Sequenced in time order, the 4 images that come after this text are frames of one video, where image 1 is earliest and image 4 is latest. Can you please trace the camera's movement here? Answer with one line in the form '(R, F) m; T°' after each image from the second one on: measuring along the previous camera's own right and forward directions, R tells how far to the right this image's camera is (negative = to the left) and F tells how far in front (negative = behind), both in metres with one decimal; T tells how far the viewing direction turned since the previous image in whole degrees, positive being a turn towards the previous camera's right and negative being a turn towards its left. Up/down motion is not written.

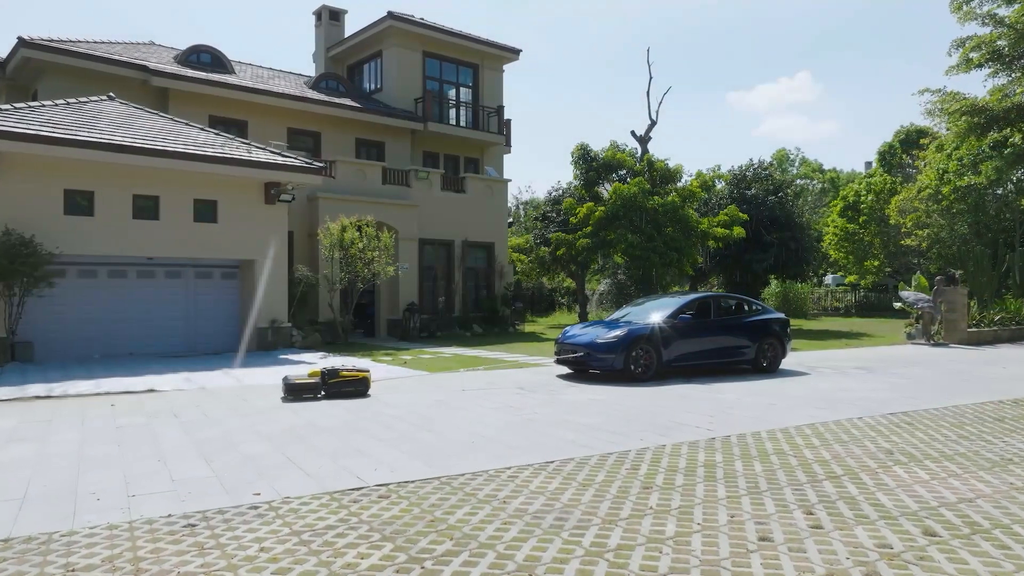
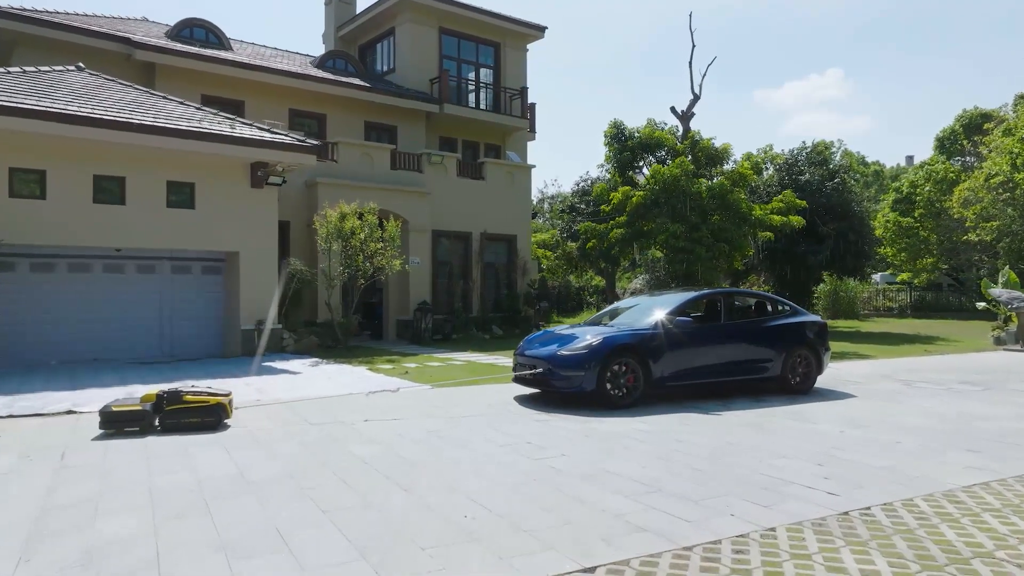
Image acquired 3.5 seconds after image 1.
(+0.1, +2.4) m; -2°
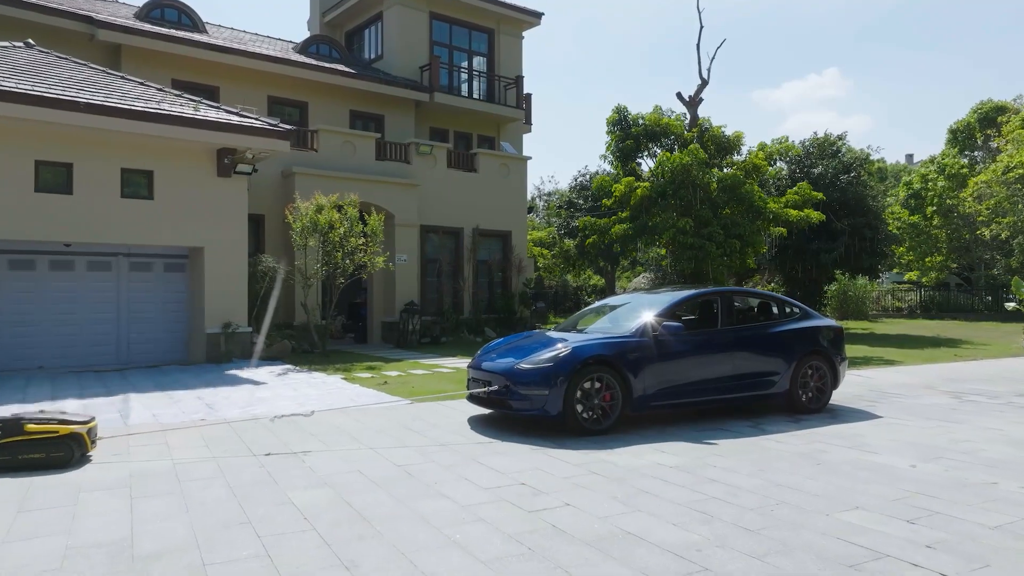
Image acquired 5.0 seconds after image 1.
(0.0, +1.4) m; 0°
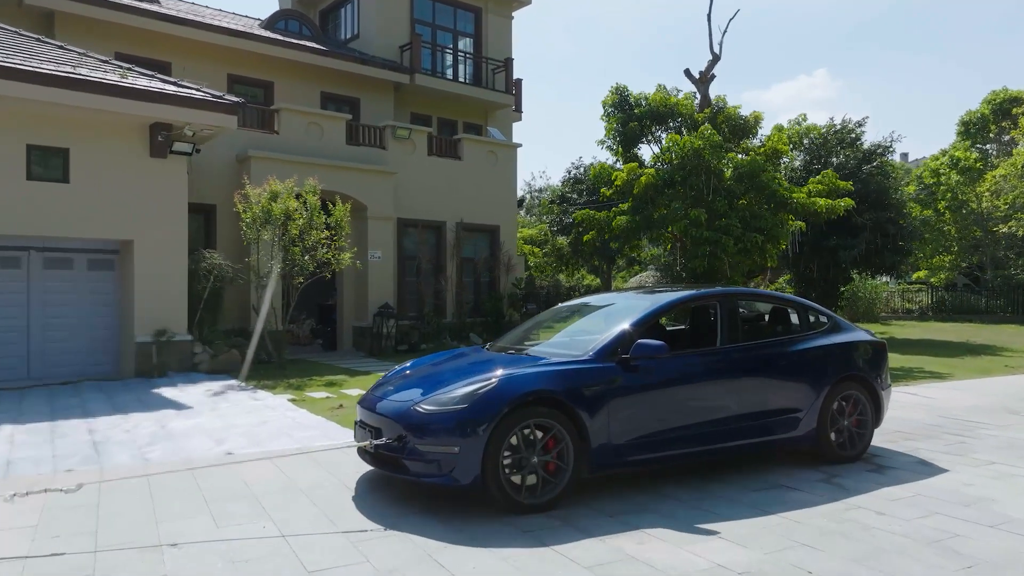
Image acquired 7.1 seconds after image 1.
(+0.1, +2.0) m; +1°
